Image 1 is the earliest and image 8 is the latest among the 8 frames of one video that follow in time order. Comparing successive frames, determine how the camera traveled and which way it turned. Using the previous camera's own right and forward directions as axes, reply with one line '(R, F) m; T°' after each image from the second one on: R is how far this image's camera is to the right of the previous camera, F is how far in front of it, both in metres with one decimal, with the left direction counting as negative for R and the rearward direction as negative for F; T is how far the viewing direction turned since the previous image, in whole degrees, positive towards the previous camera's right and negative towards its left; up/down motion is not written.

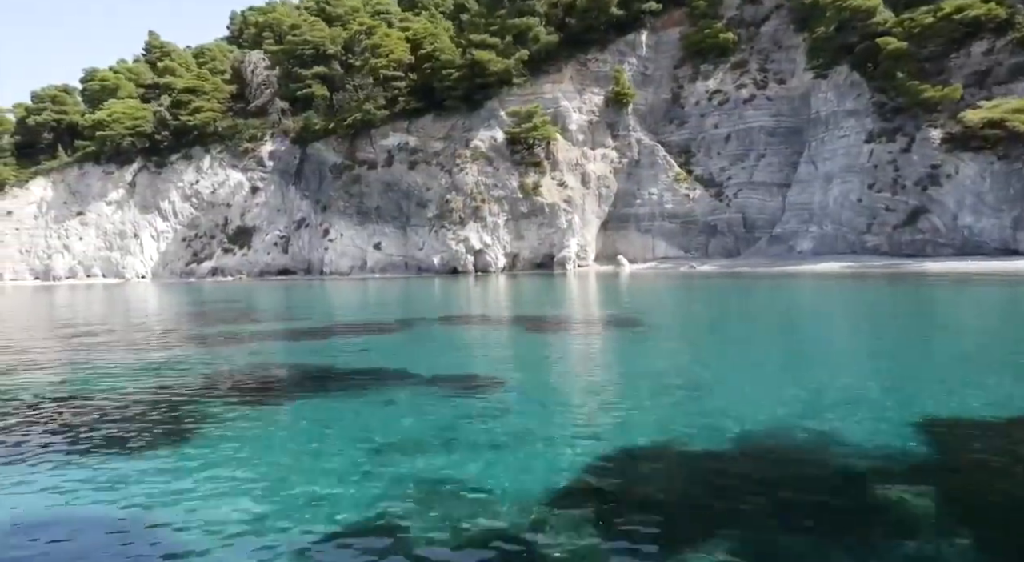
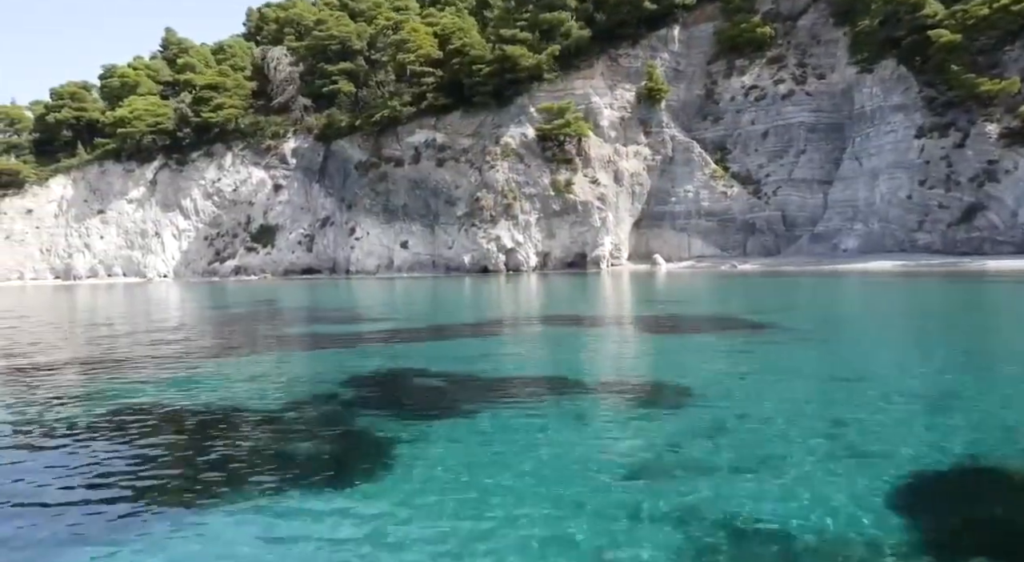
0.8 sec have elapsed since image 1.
(-1.5, +0.7) m; 0°
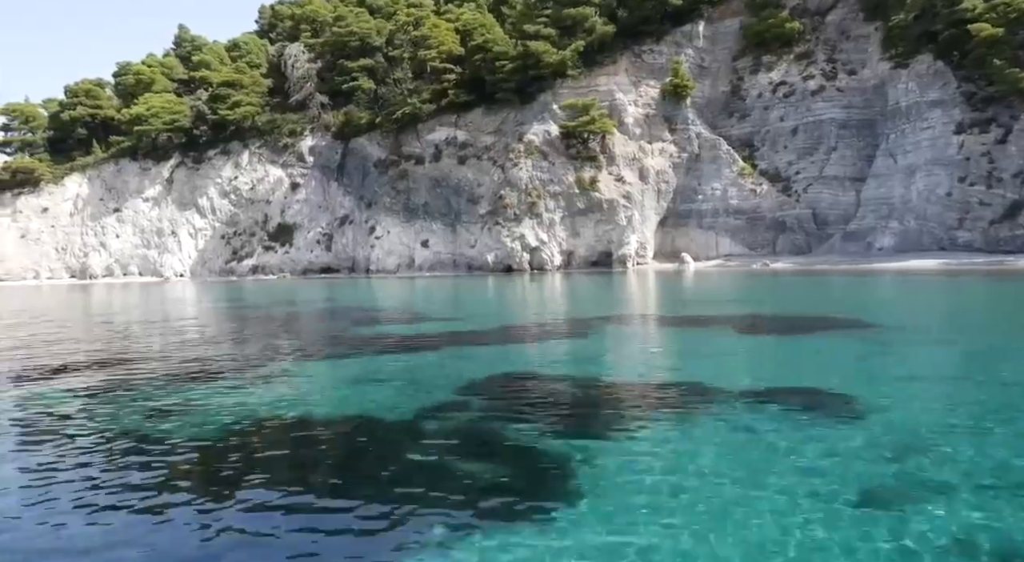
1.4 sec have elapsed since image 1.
(-1.1, +0.5) m; 0°
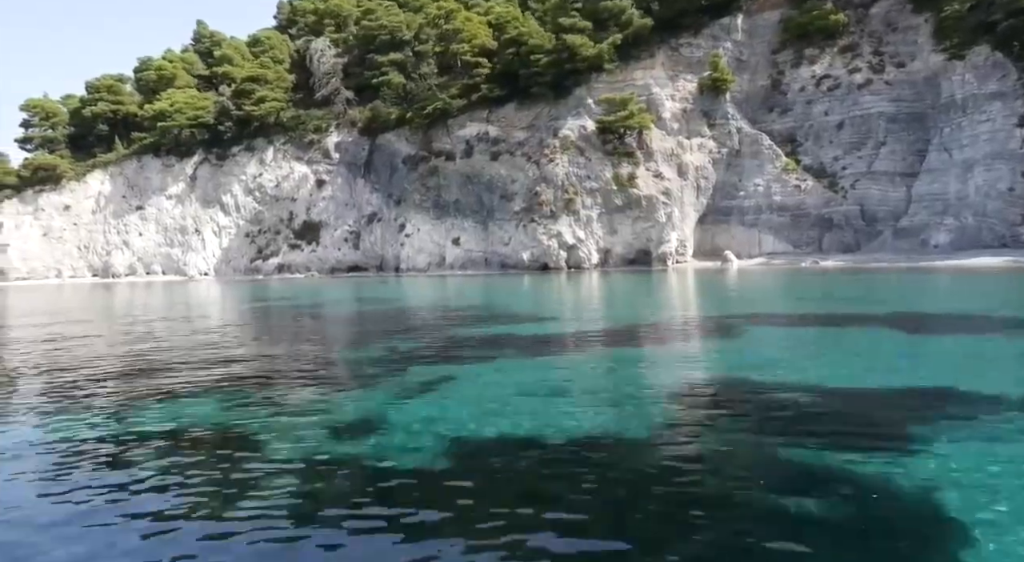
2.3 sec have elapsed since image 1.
(-1.7, +0.9) m; 0°
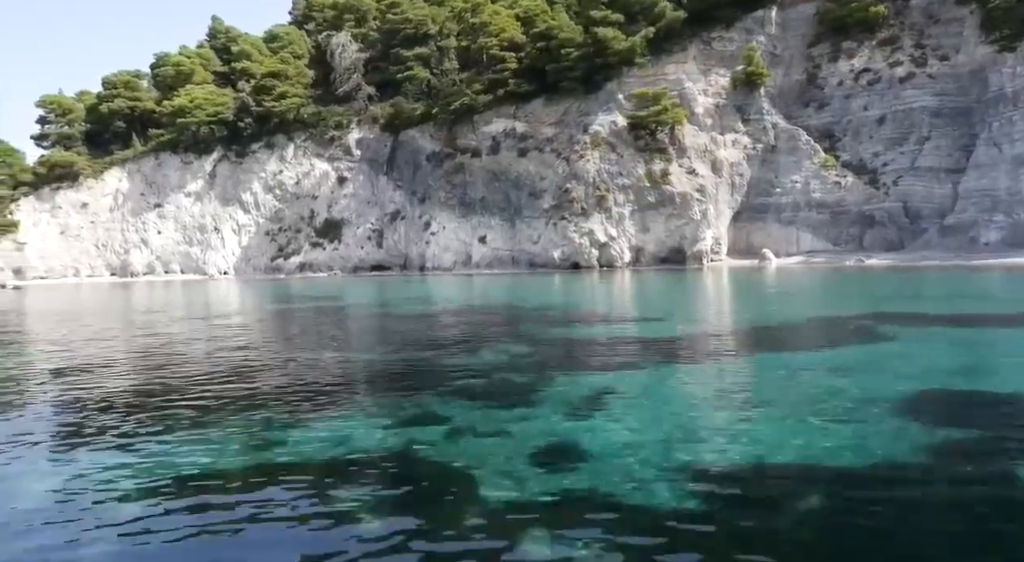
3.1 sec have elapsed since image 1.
(-1.4, +0.8) m; 0°
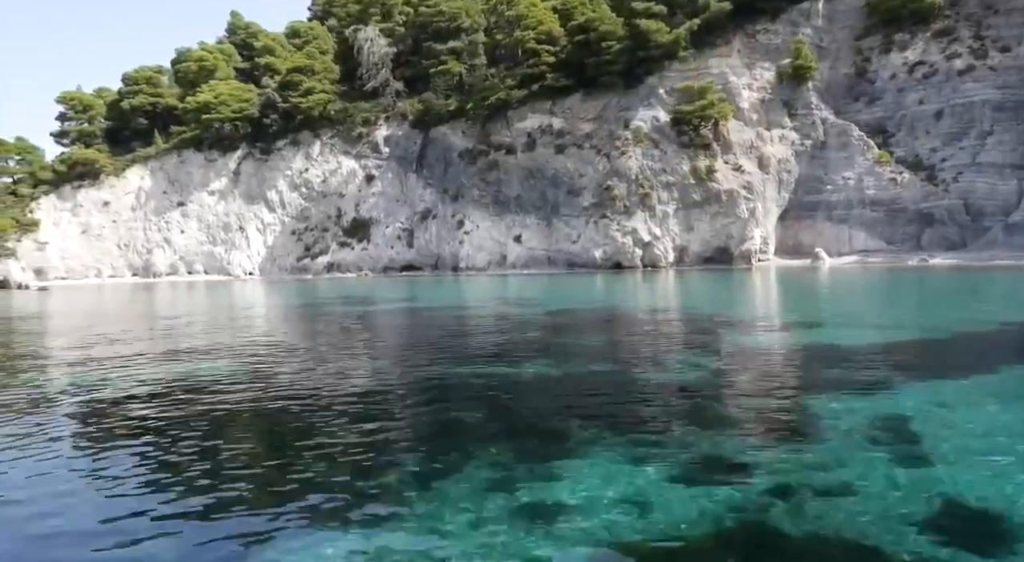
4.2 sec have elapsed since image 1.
(-1.7, +1.2) m; 0°
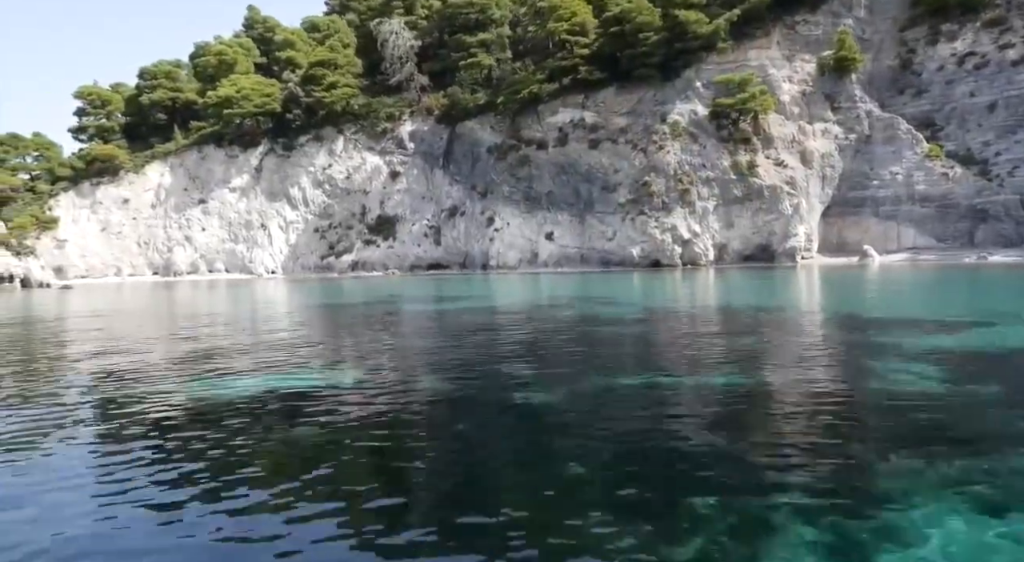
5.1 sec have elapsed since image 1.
(-1.4, +1.1) m; 0°
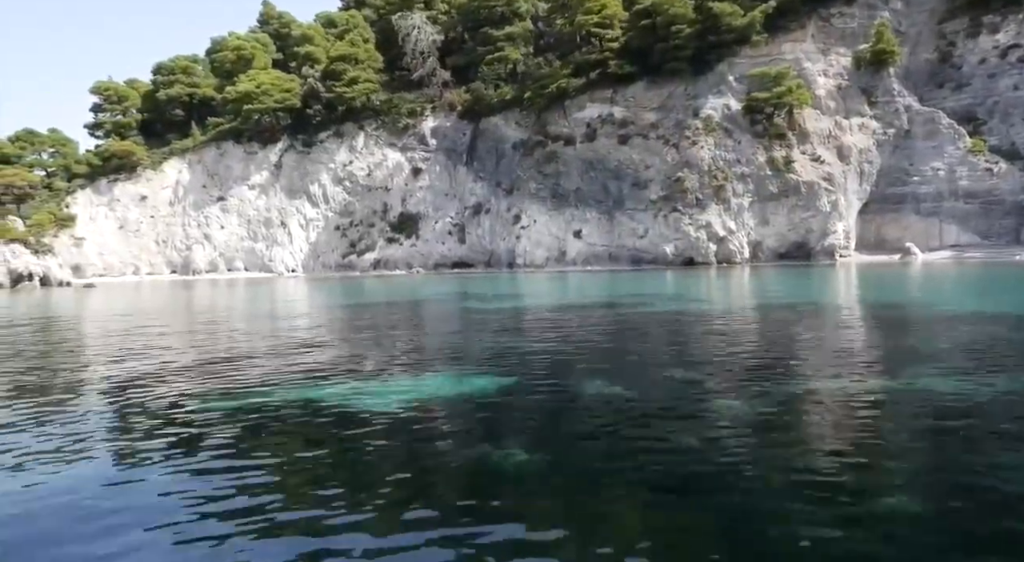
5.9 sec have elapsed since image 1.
(-1.2, +0.8) m; 0°
